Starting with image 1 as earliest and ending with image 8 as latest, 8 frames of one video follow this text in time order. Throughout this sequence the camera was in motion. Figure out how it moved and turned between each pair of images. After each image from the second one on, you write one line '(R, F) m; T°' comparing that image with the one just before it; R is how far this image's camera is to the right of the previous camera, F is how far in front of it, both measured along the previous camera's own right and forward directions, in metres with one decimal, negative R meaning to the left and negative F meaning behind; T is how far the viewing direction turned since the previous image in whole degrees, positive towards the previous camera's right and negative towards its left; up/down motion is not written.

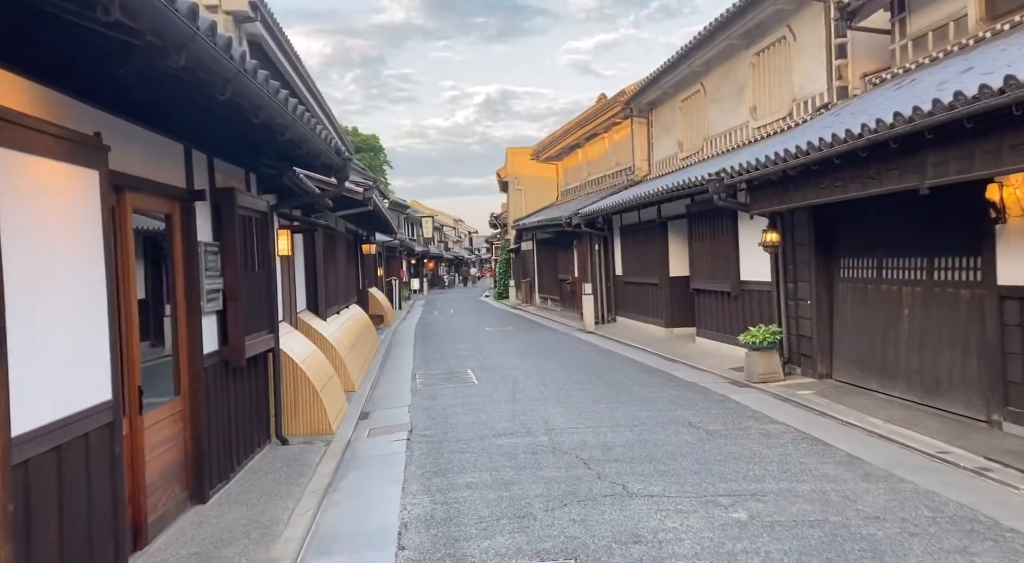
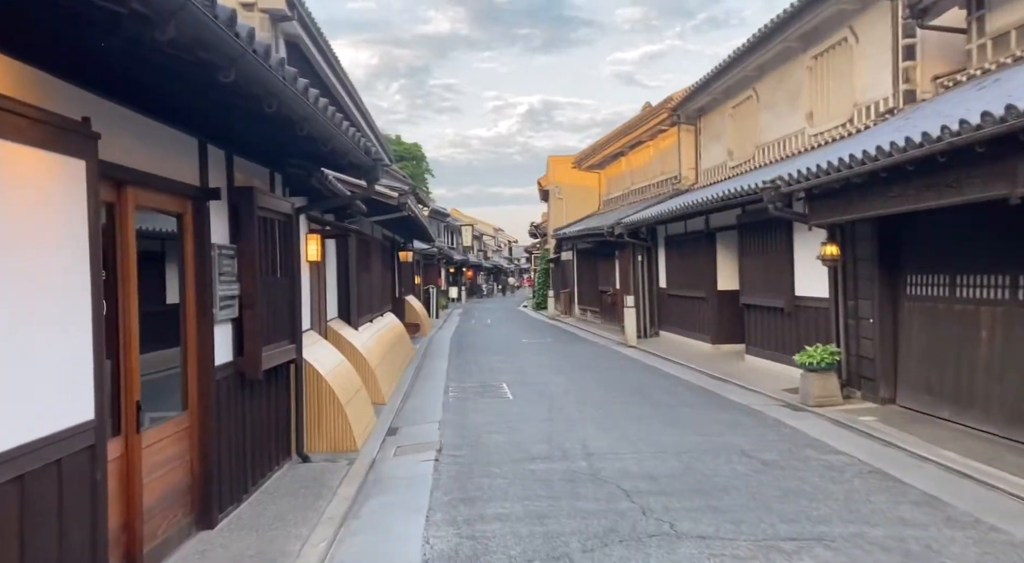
(0.0, +0.6) m; -3°
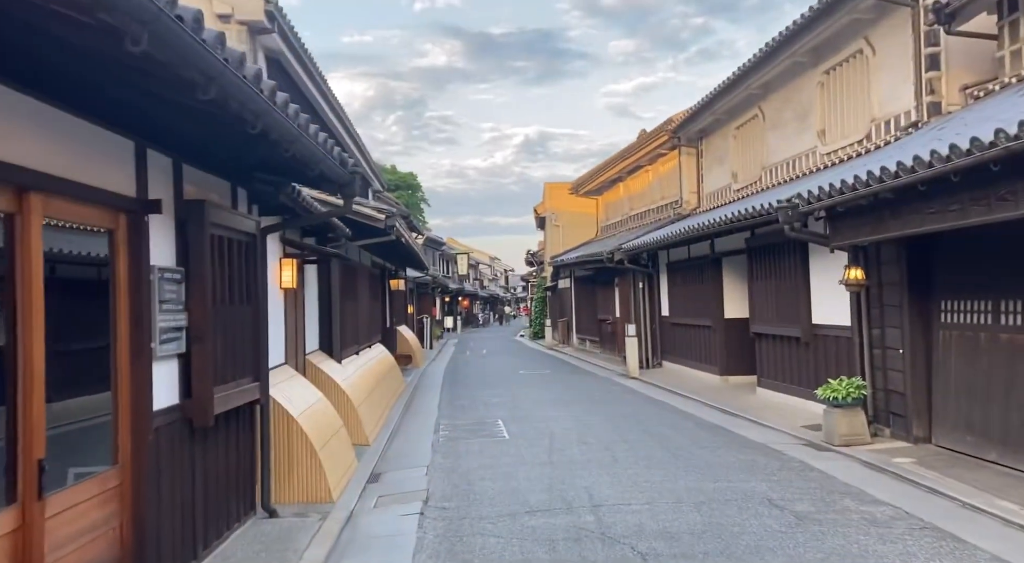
(0.0, +0.8) m; 0°
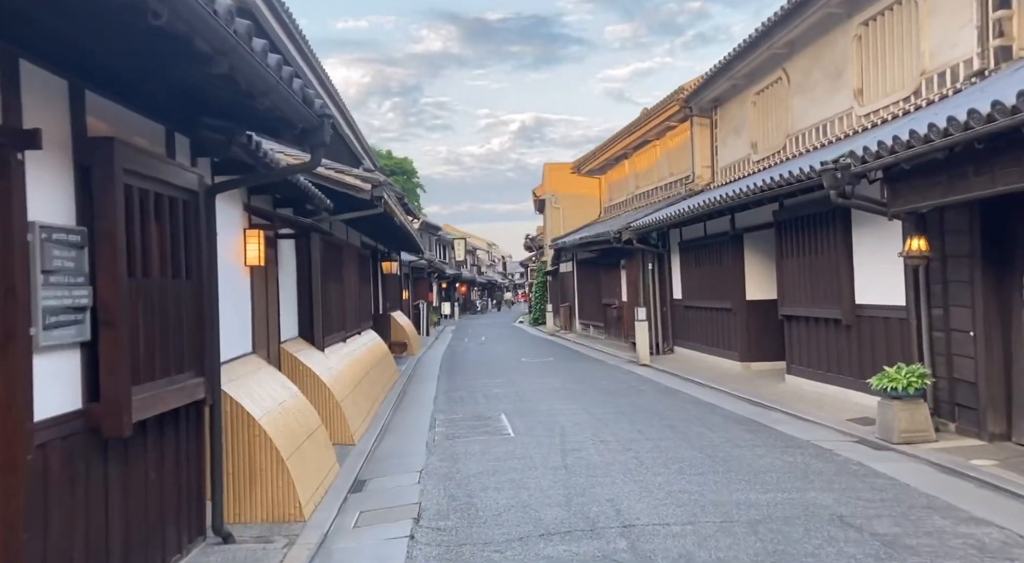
(-0.1, +1.2) m; 0°
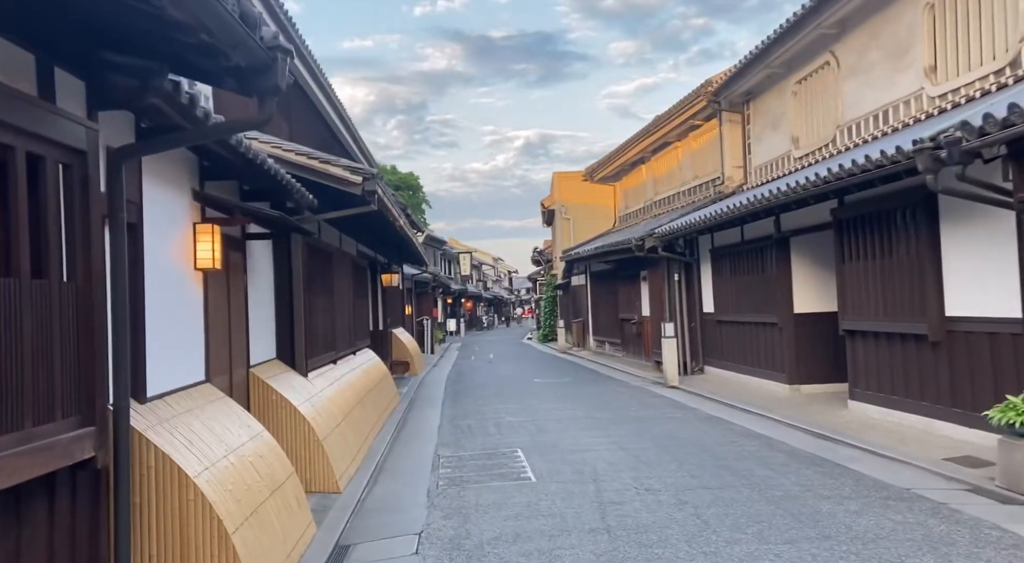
(-0.2, +1.6) m; 0°
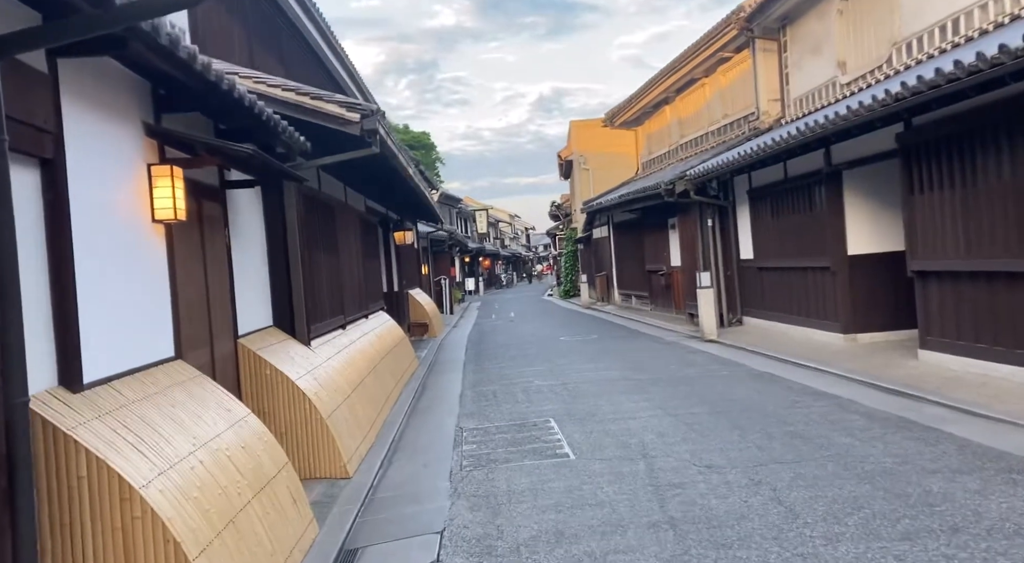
(-0.1, +1.1) m; -2°
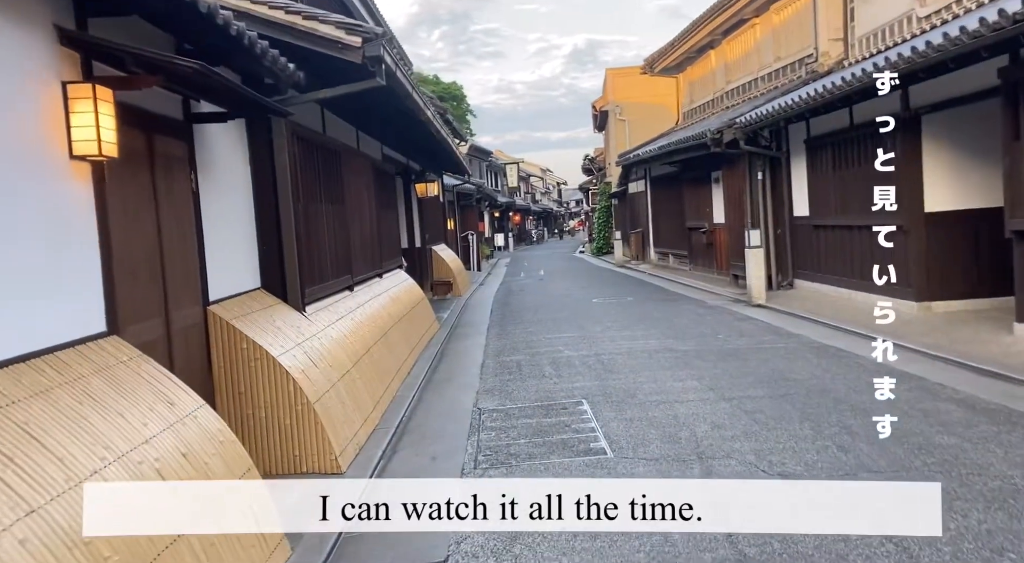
(0.0, +1.1) m; -3°
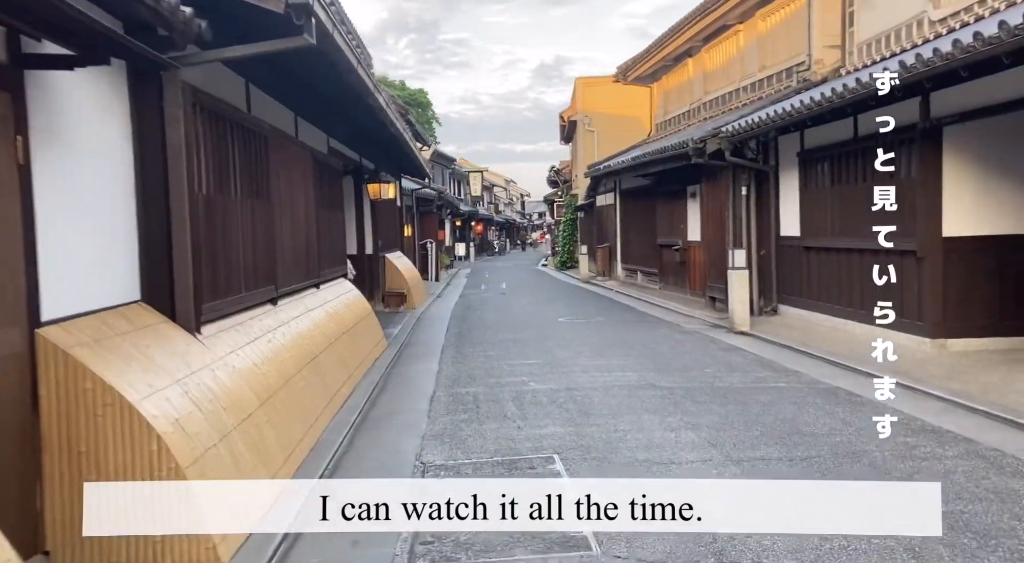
(0.0, +1.3) m; +3°
